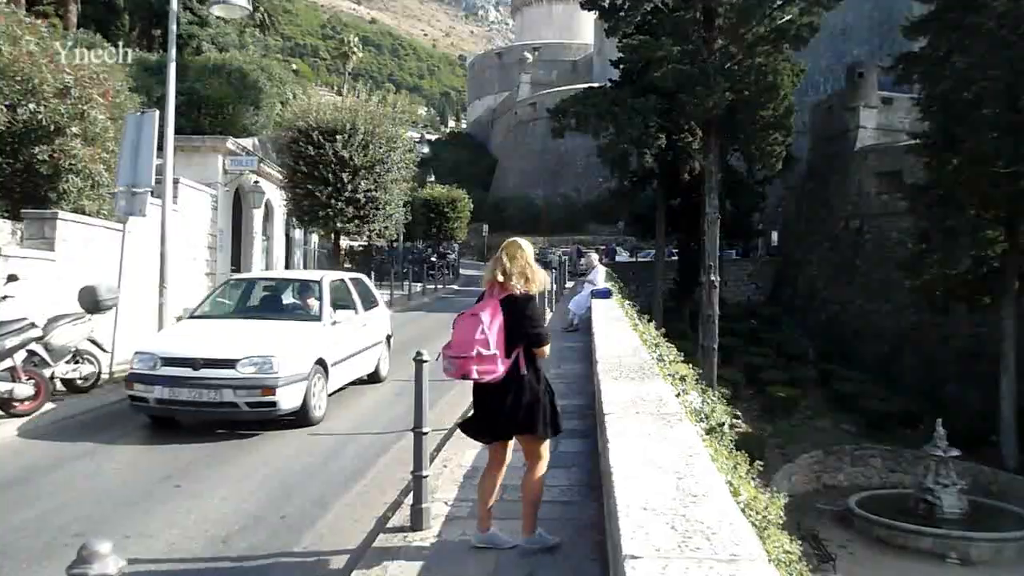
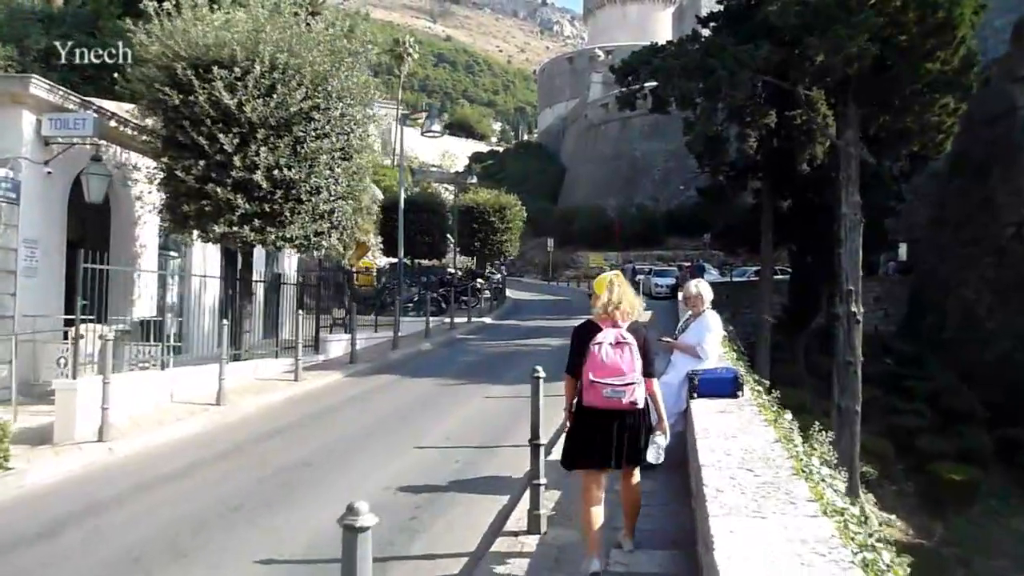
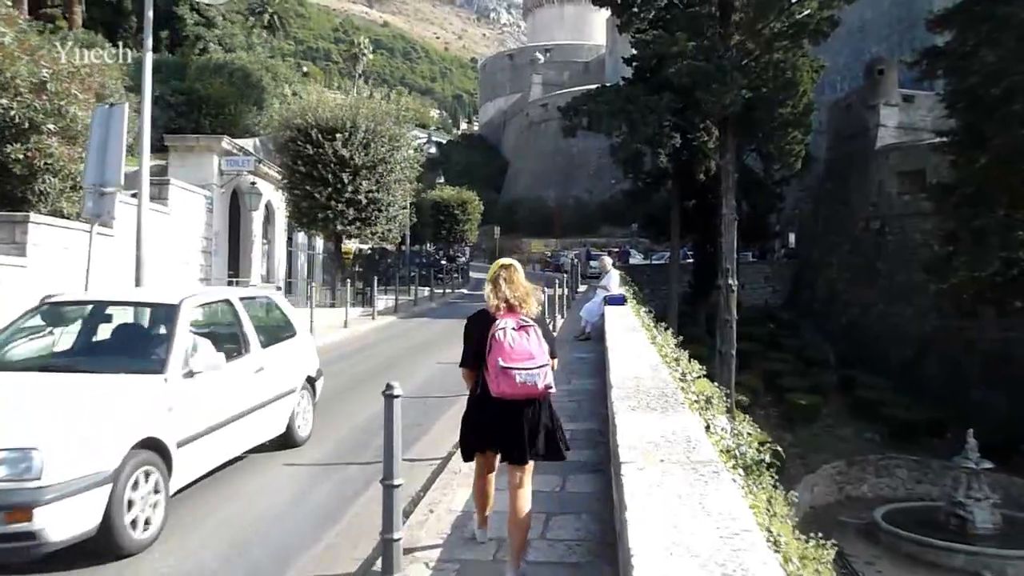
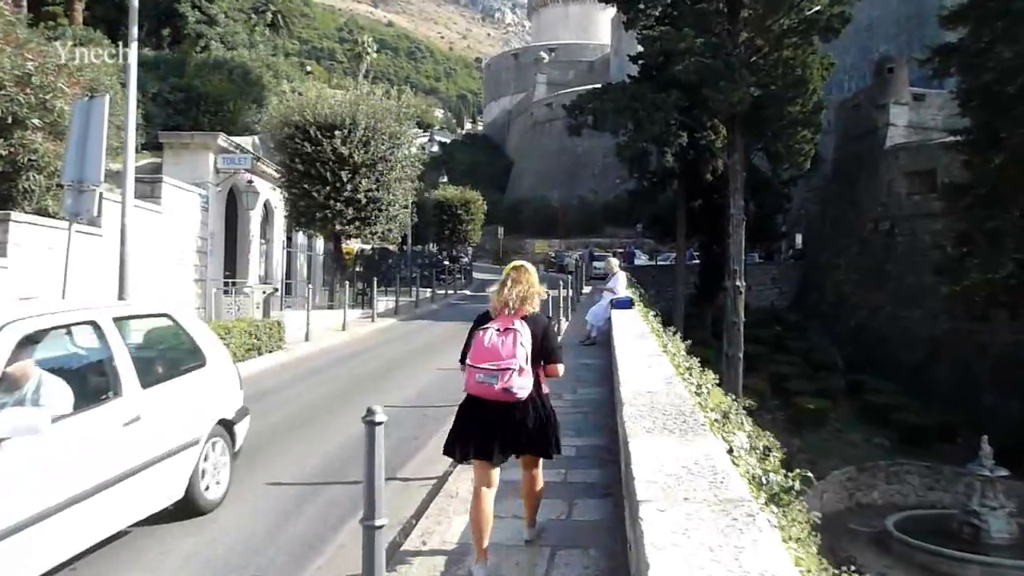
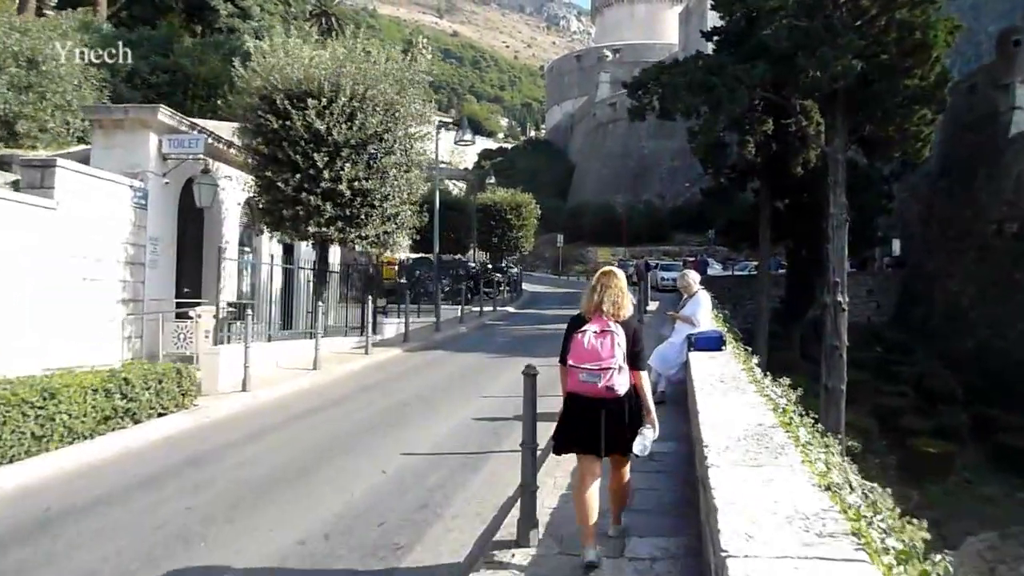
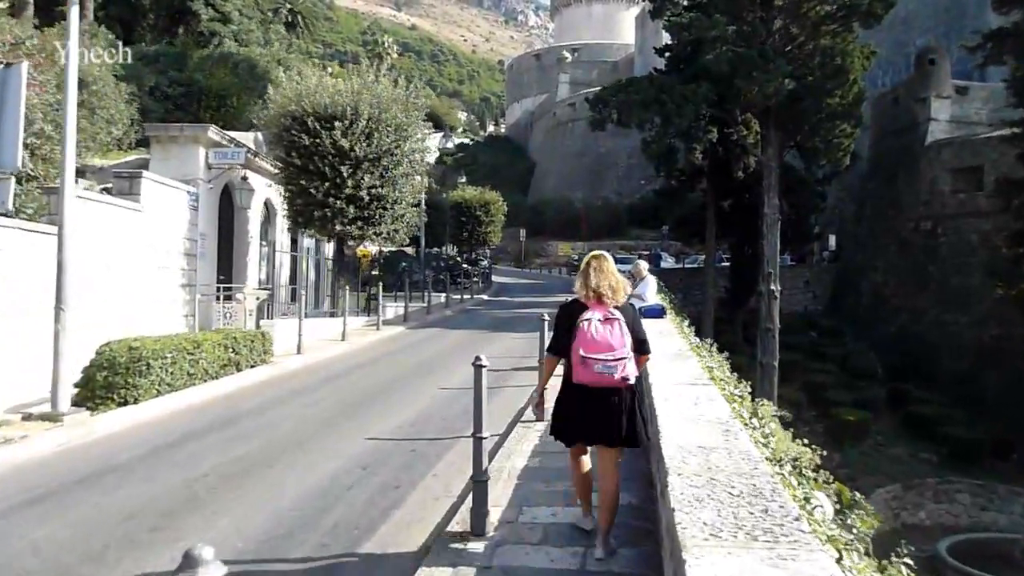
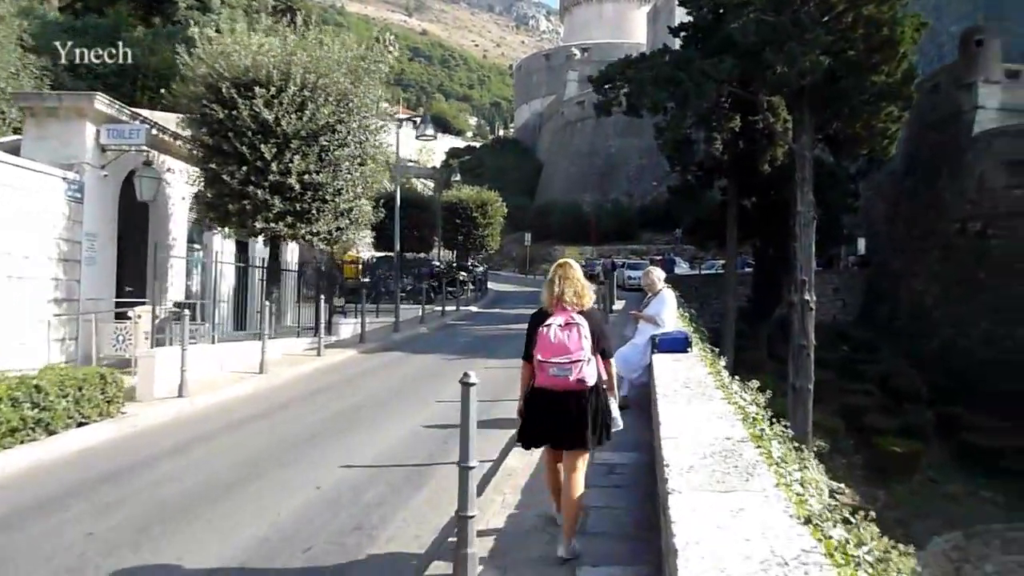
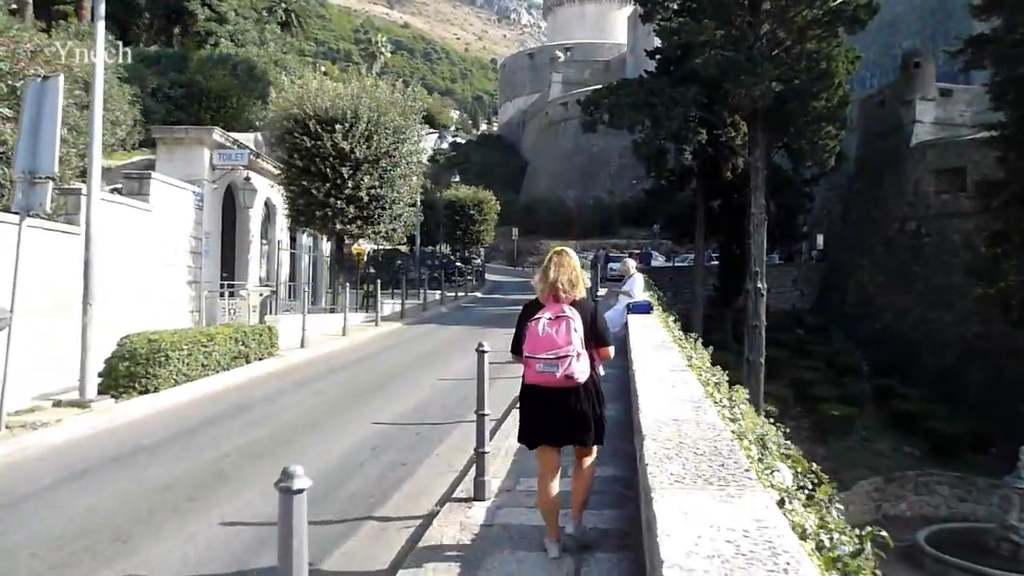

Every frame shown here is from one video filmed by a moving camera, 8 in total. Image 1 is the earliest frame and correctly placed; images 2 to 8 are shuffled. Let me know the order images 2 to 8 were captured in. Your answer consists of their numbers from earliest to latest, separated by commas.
3, 4, 8, 6, 5, 7, 2
